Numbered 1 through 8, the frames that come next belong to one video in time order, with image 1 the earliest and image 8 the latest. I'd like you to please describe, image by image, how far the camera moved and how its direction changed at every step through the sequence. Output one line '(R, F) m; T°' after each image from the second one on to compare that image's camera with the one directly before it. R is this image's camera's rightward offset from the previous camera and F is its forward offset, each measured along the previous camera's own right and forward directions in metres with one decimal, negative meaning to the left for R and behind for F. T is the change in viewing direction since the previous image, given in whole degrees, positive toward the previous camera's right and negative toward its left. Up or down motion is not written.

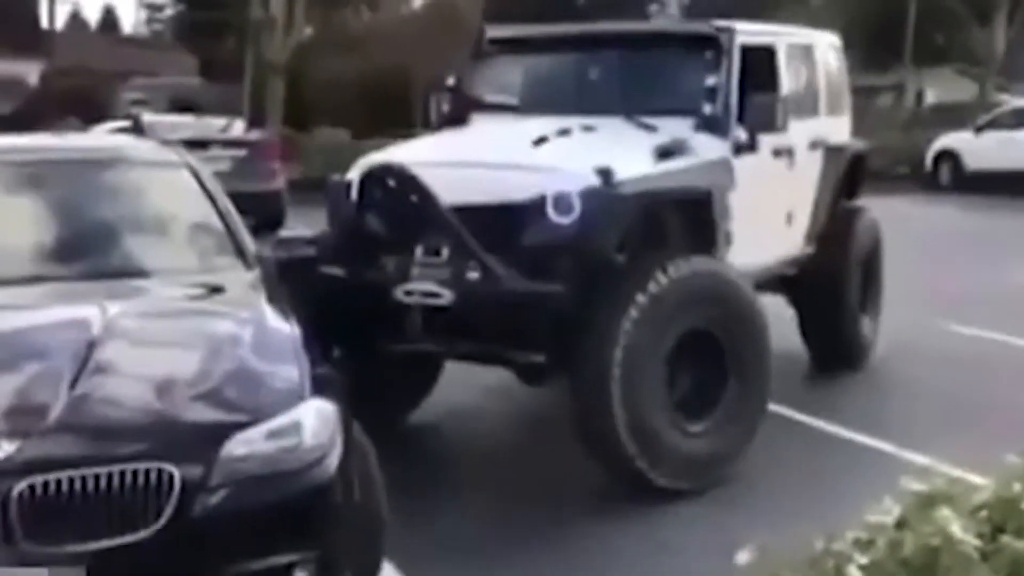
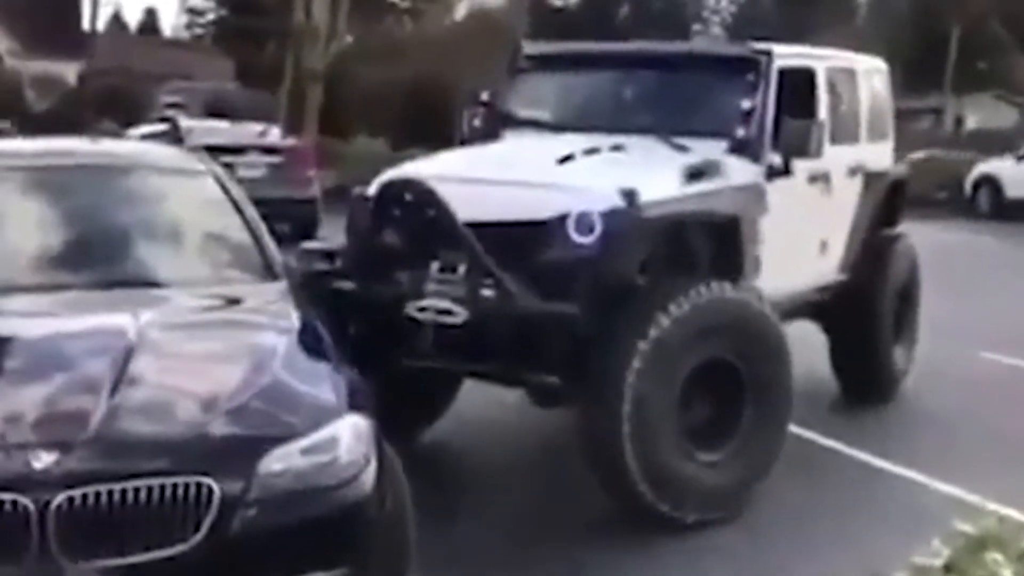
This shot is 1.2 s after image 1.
(0.0, 0.0) m; -1°
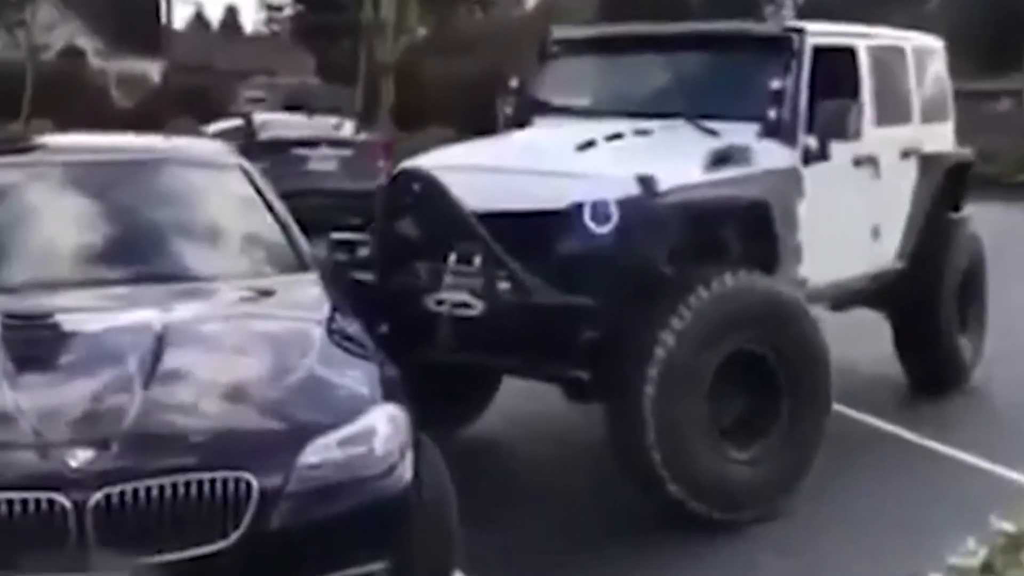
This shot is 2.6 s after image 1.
(+0.3, +0.2) m; -4°
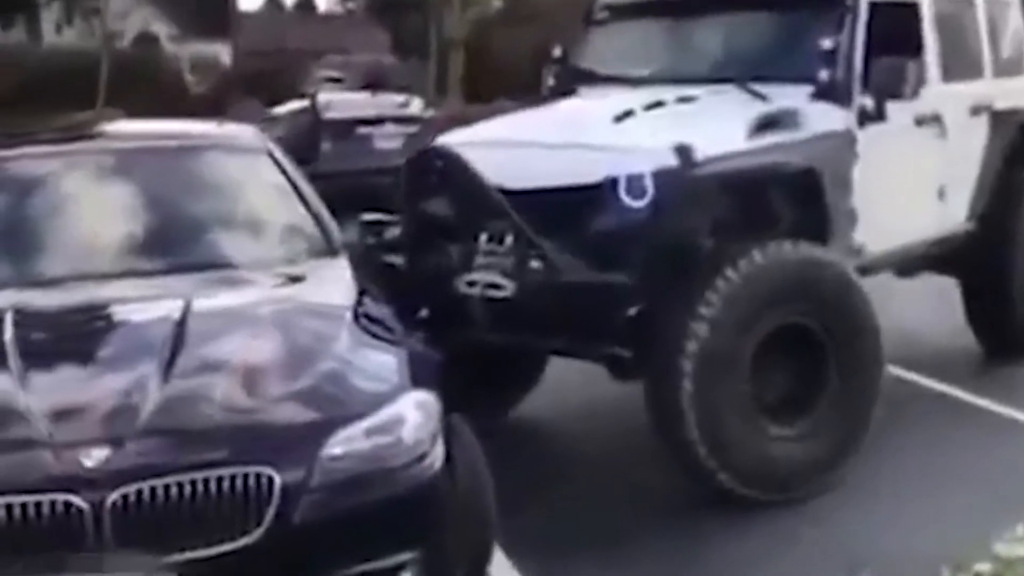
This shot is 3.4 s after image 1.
(+0.2, +0.3) m; -4°
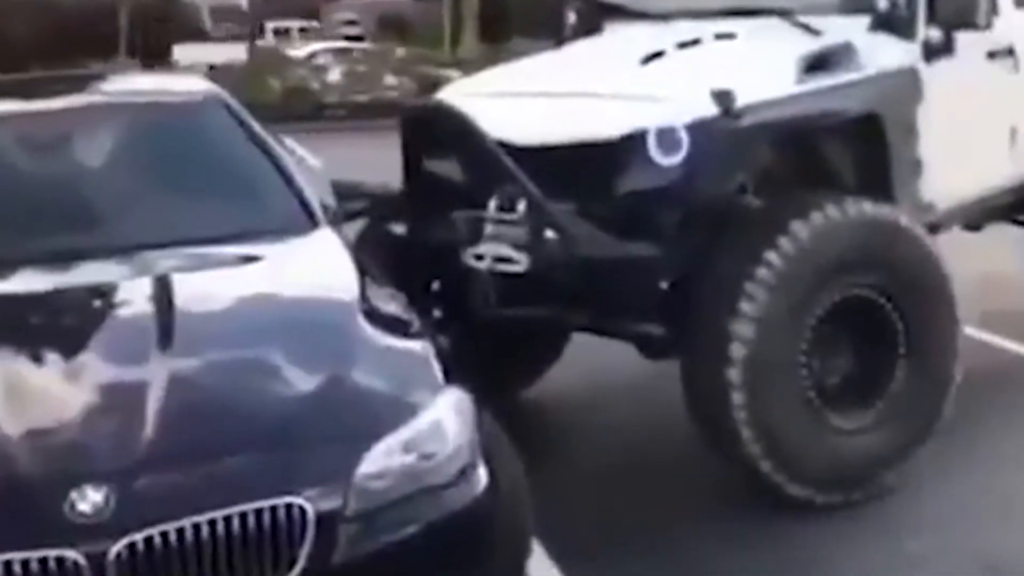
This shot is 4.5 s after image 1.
(0.0, +0.7) m; -1°
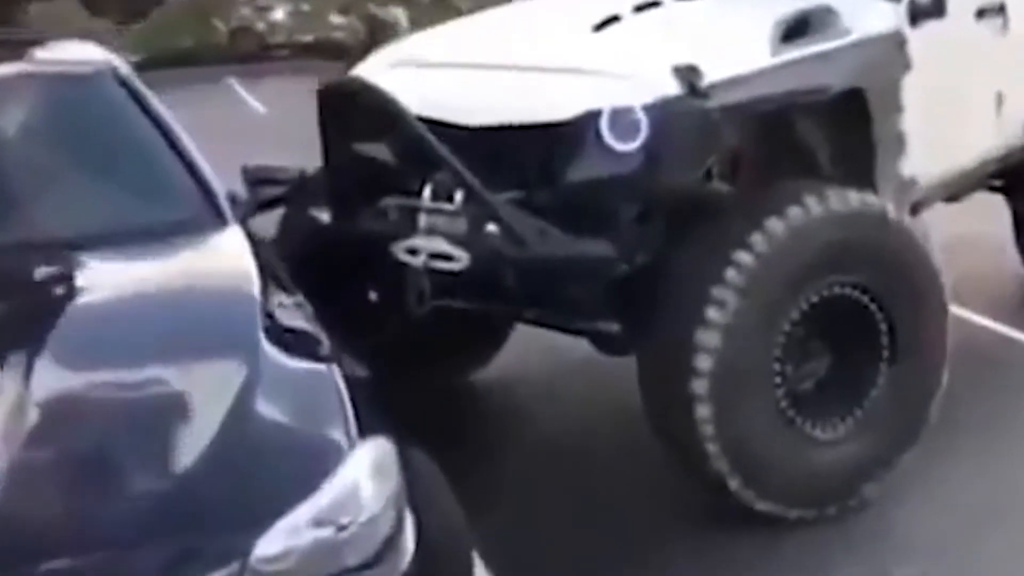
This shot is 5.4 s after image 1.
(0.0, +0.5) m; +2°
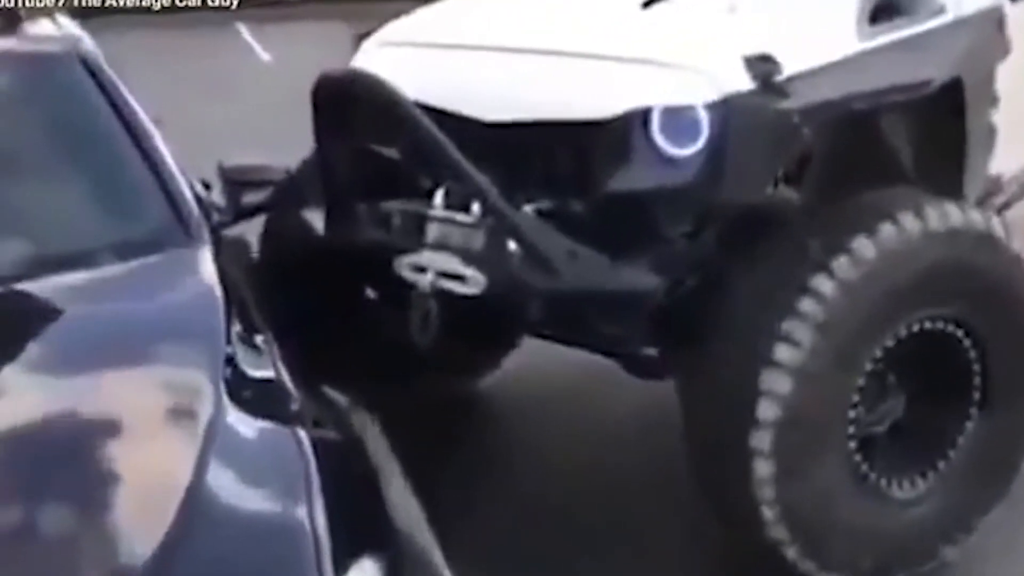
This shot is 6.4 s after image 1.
(0.0, +0.7) m; 0°
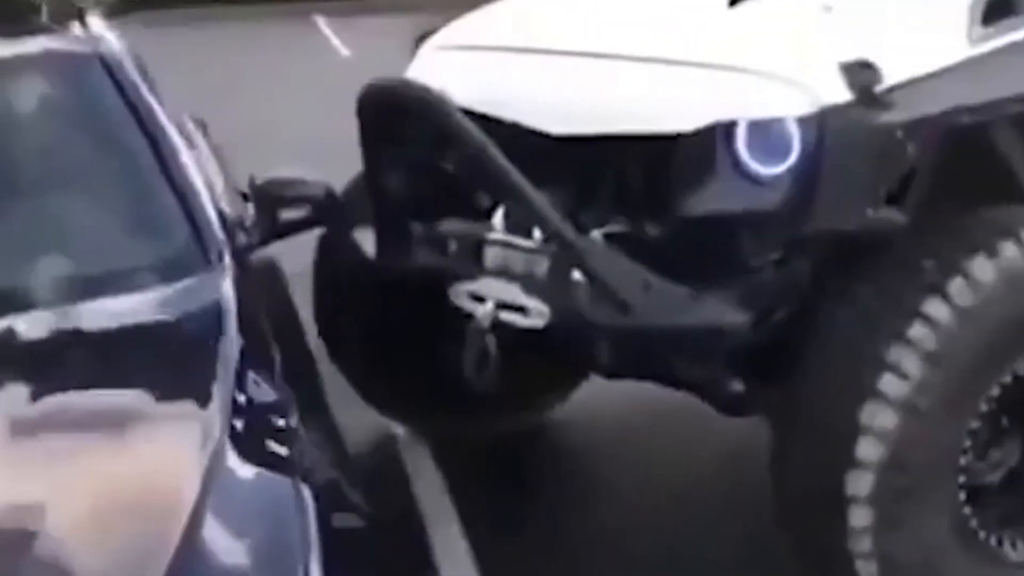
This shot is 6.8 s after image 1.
(0.0, +0.3) m; -3°
